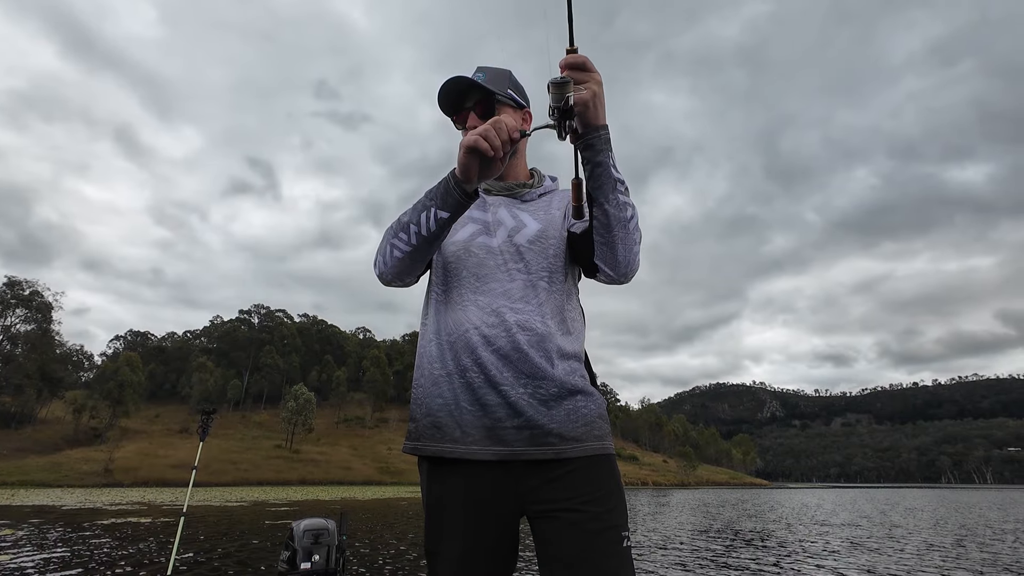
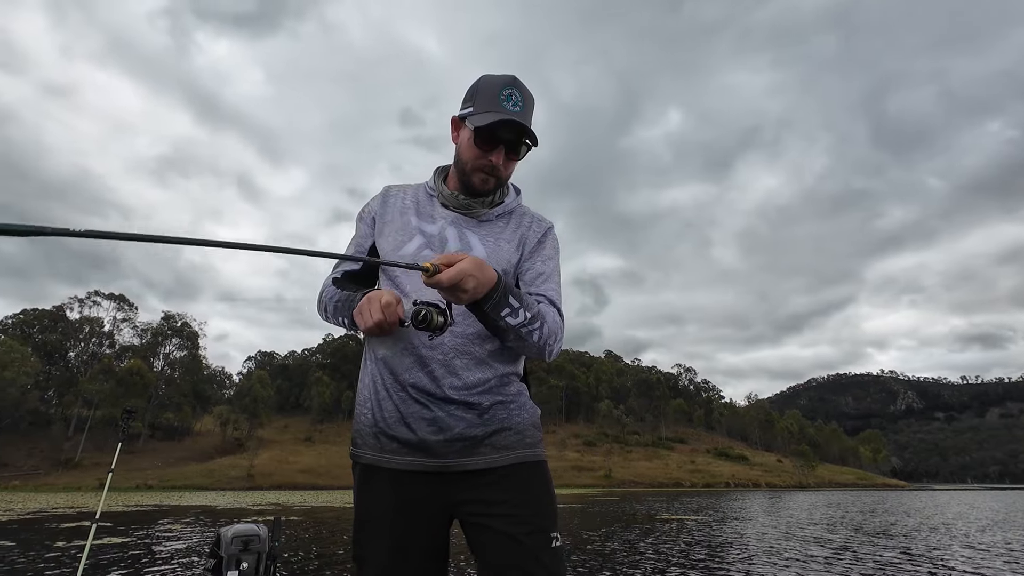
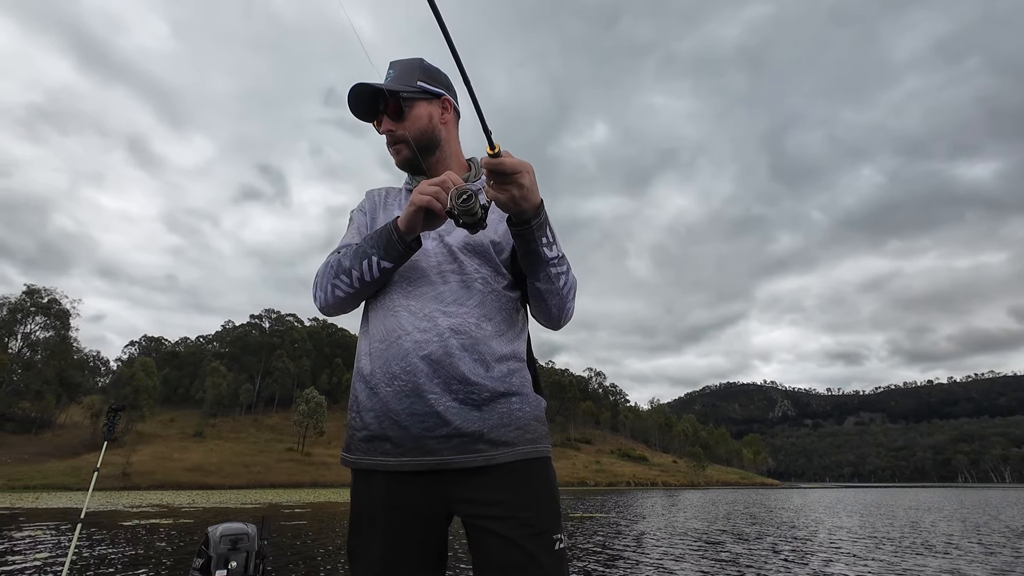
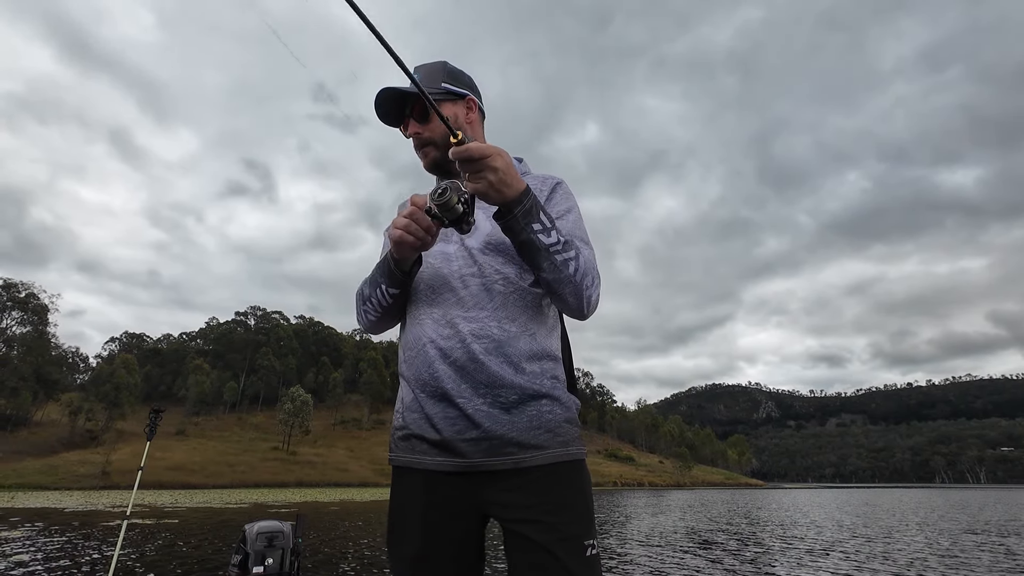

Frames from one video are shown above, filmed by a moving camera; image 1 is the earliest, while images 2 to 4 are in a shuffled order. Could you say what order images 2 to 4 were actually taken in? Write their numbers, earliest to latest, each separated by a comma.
4, 3, 2
